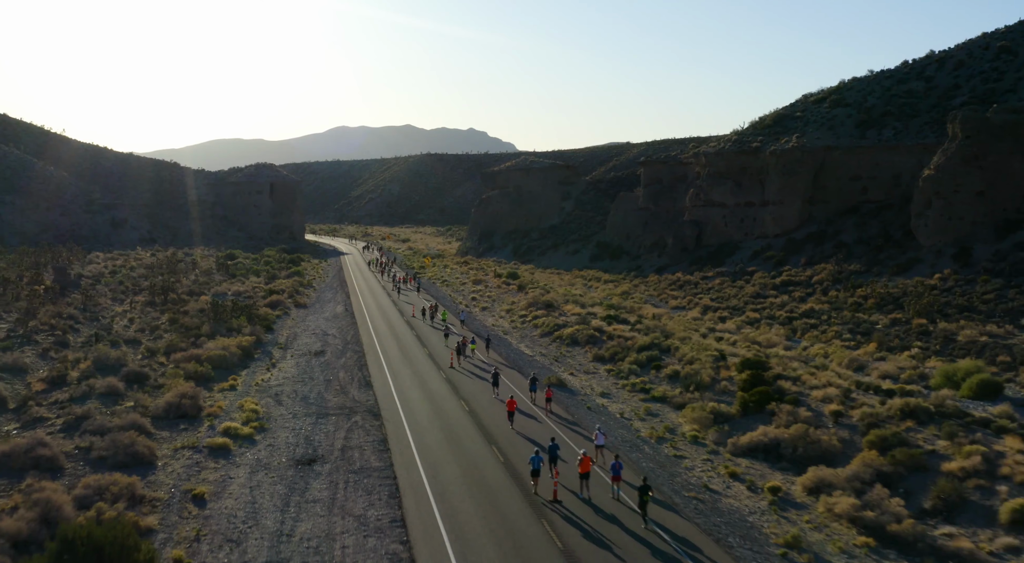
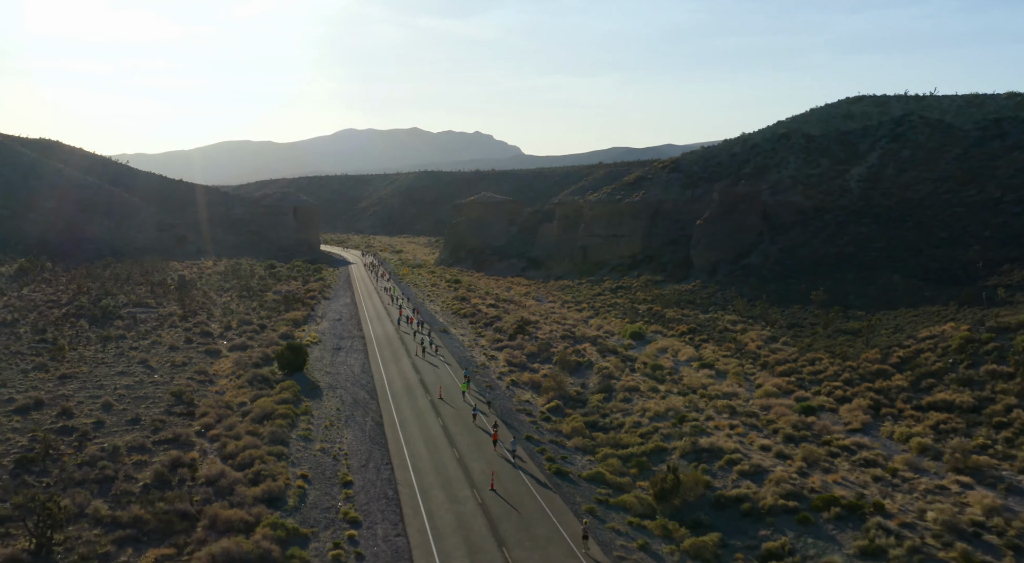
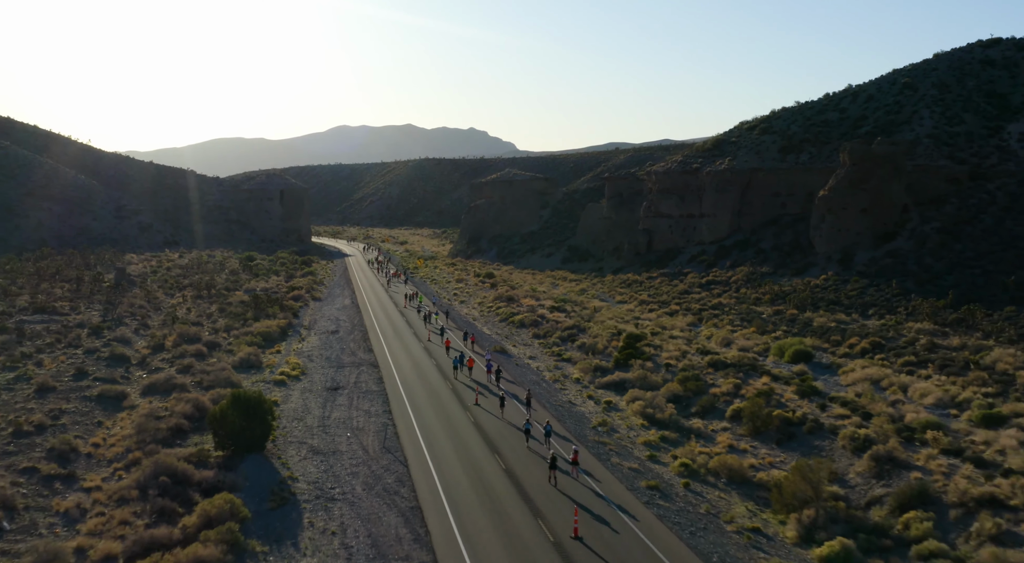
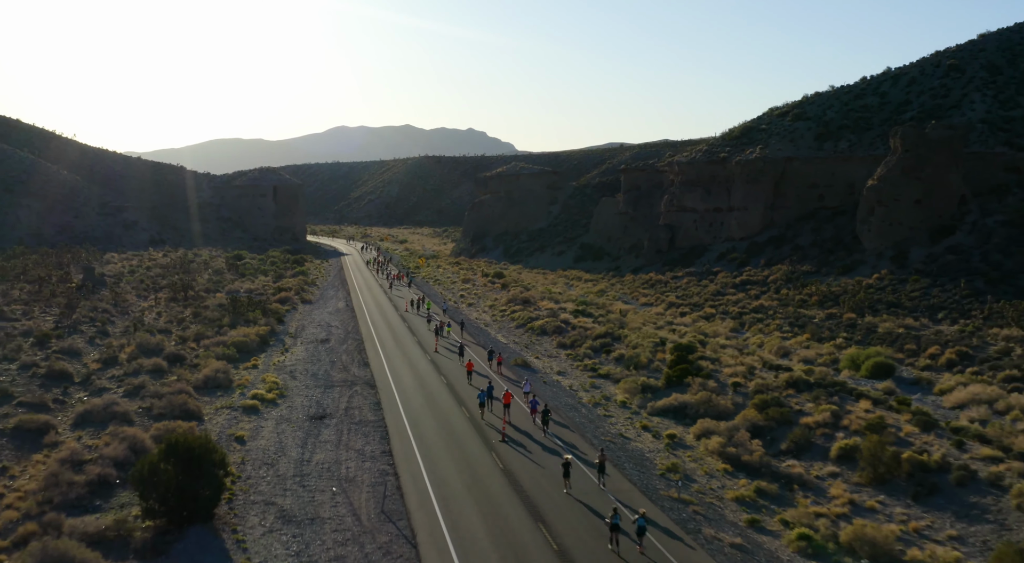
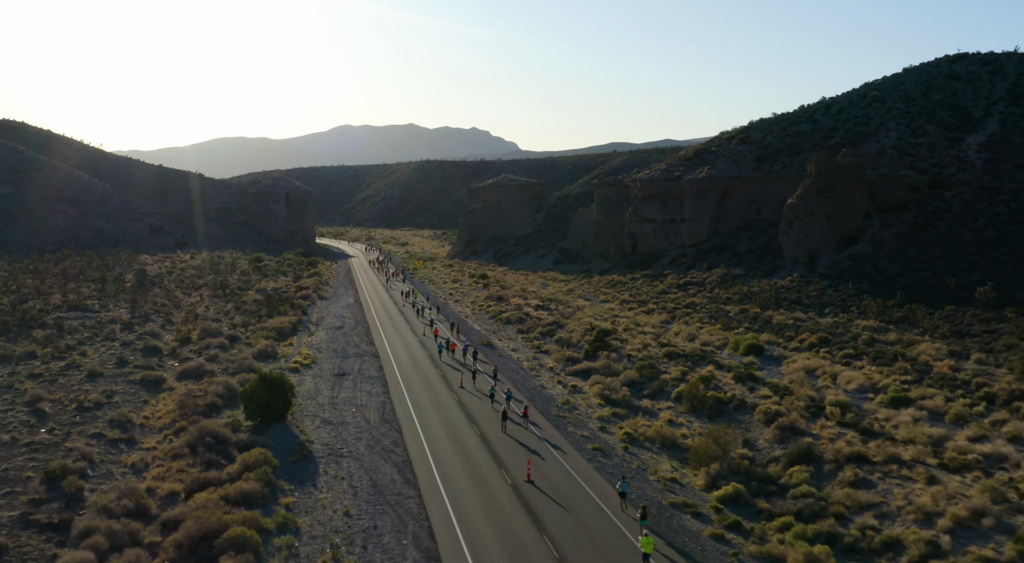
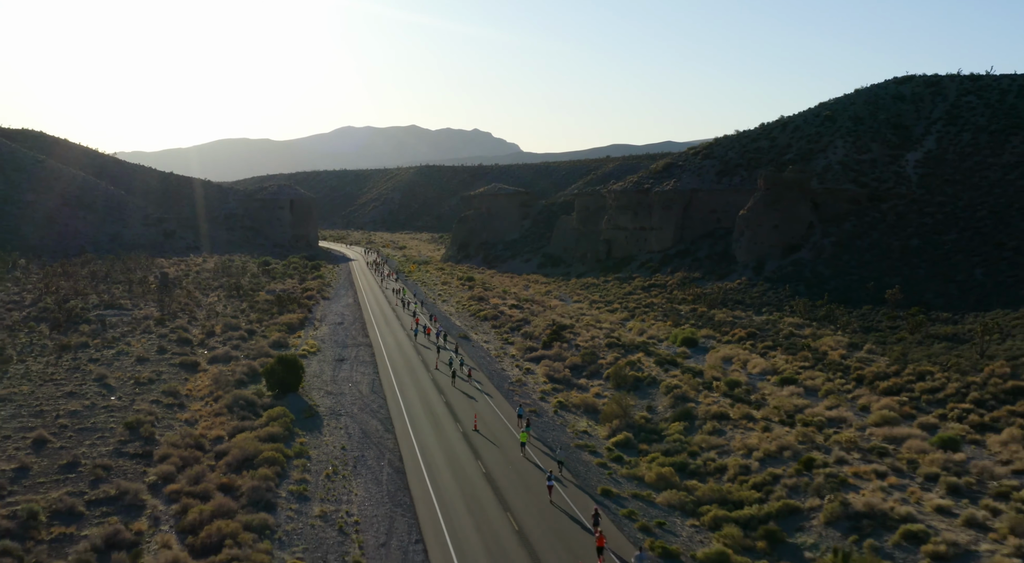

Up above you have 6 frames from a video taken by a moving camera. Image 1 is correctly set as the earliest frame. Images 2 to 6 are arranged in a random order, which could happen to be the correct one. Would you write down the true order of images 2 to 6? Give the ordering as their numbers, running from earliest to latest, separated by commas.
4, 3, 5, 6, 2
